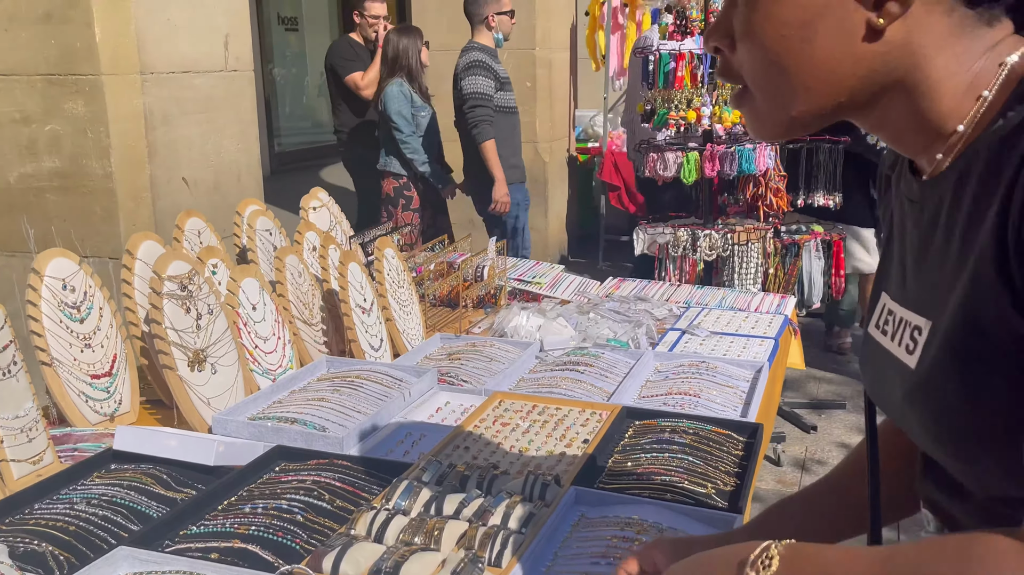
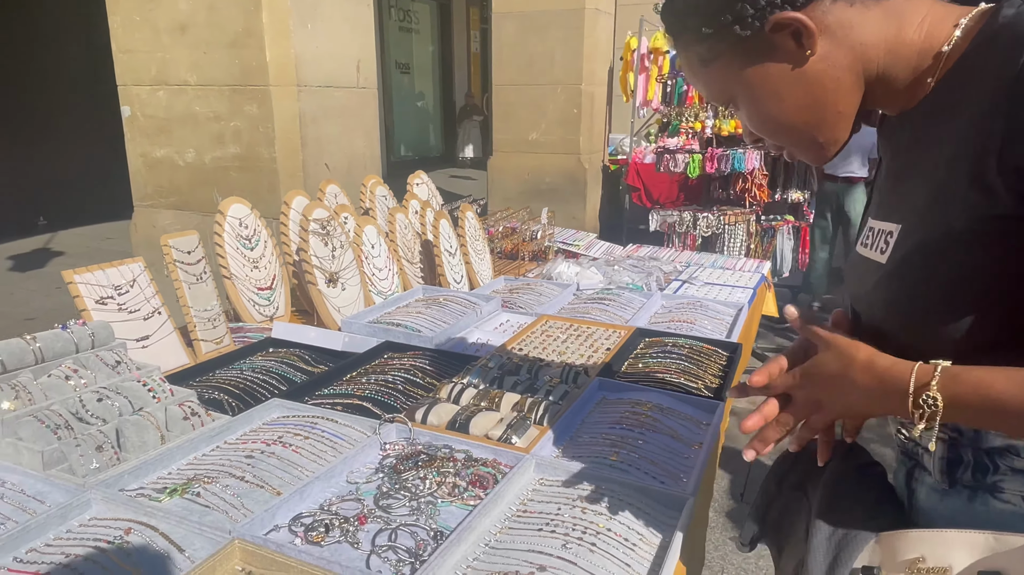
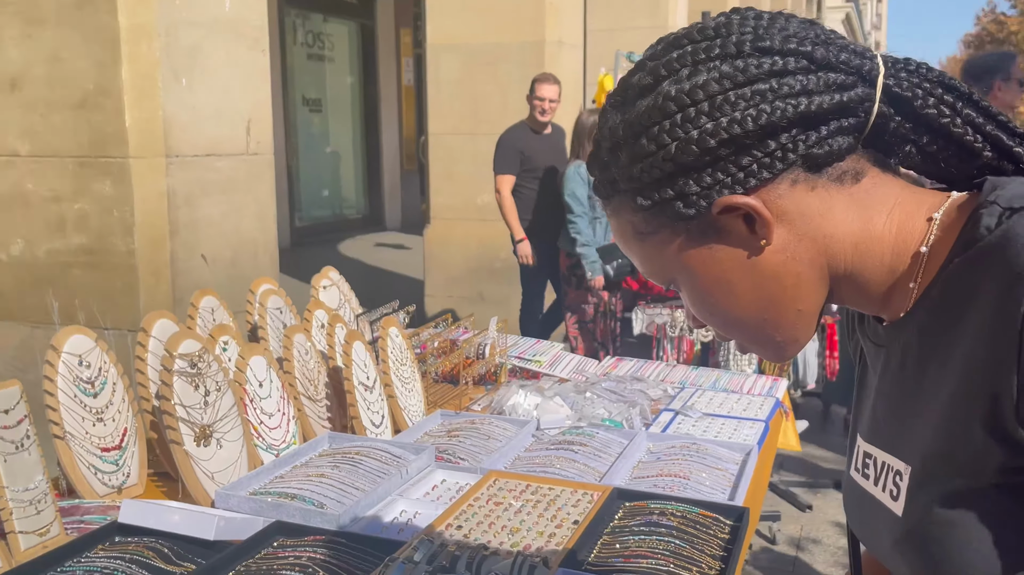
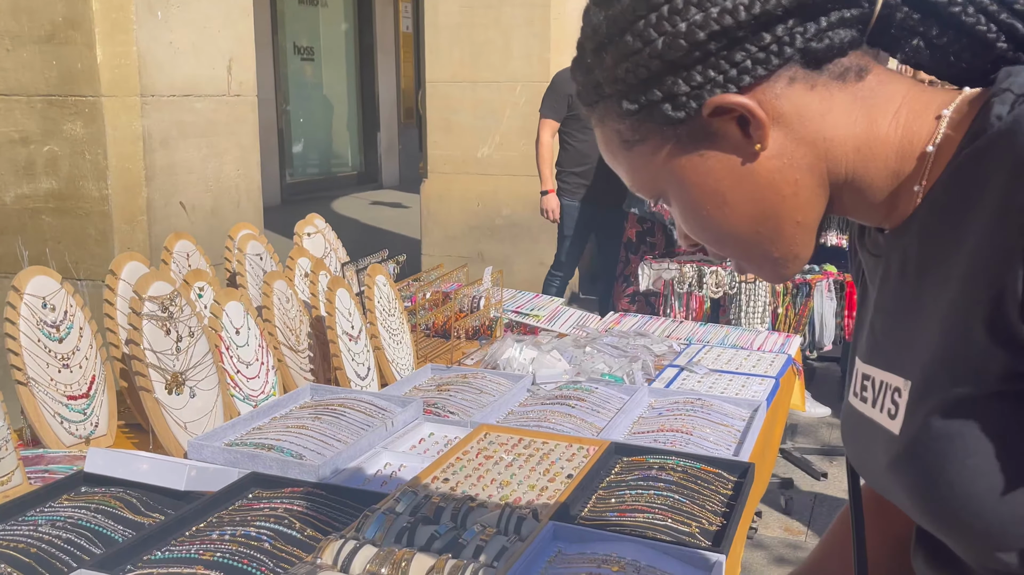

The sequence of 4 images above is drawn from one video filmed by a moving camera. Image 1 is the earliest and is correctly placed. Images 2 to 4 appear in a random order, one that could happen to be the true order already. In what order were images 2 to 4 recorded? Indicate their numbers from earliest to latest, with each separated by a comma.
3, 4, 2
